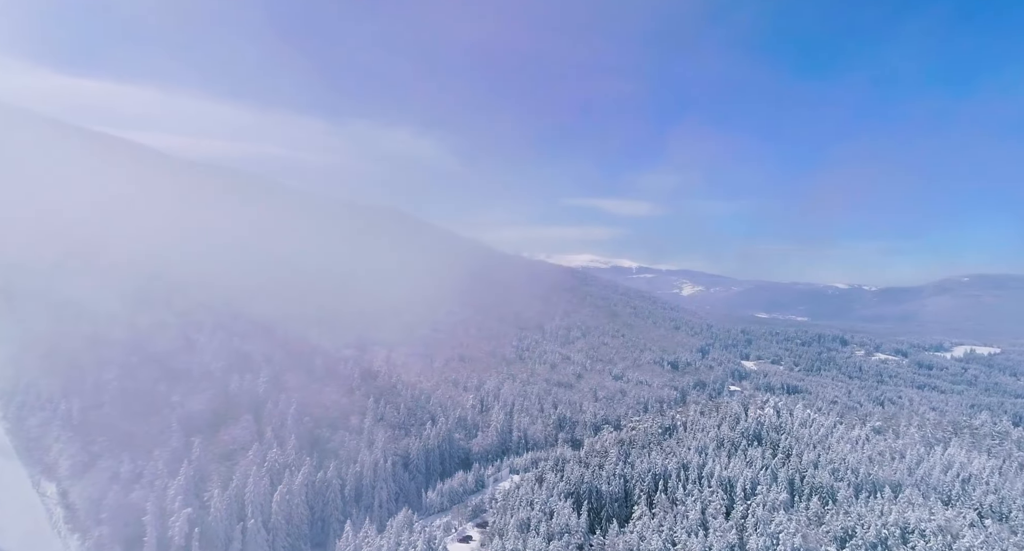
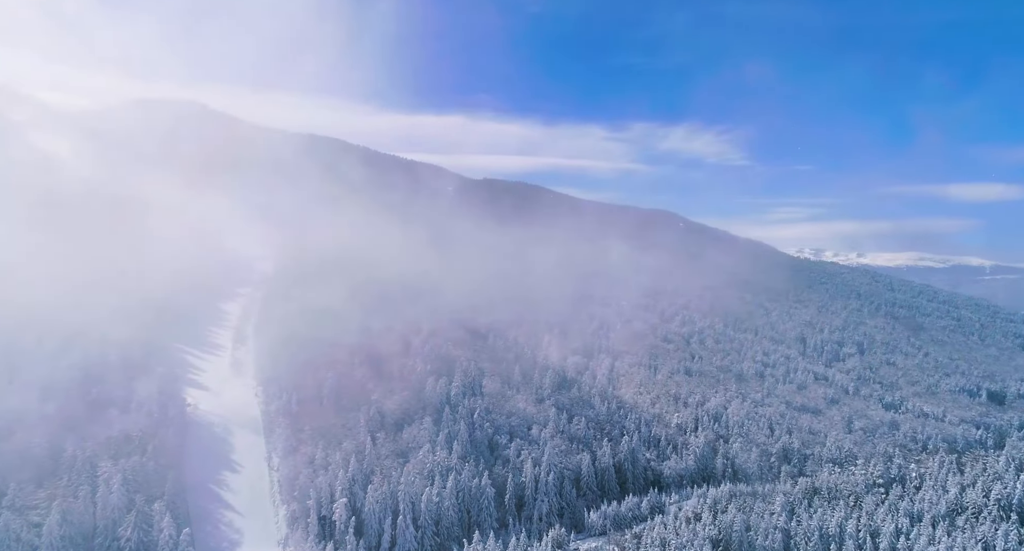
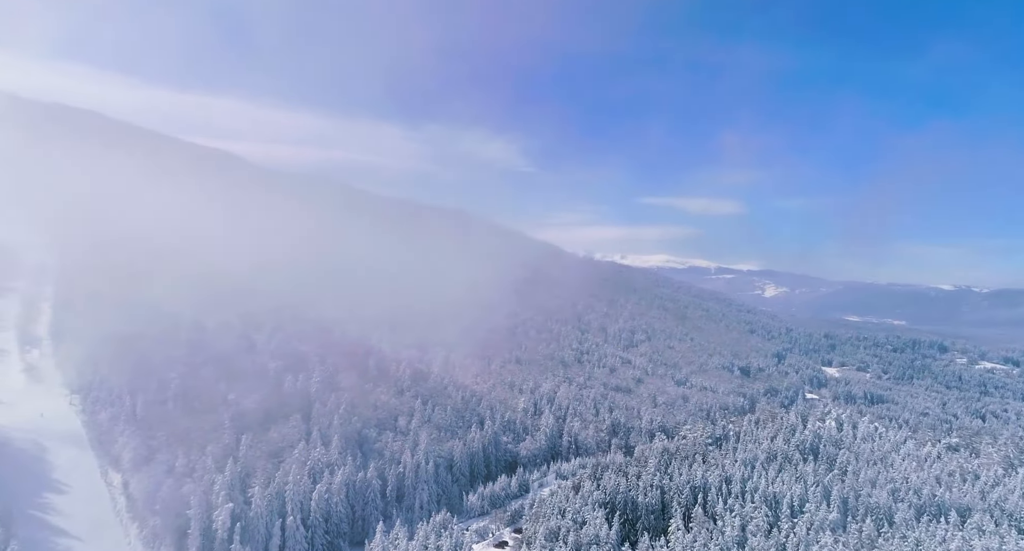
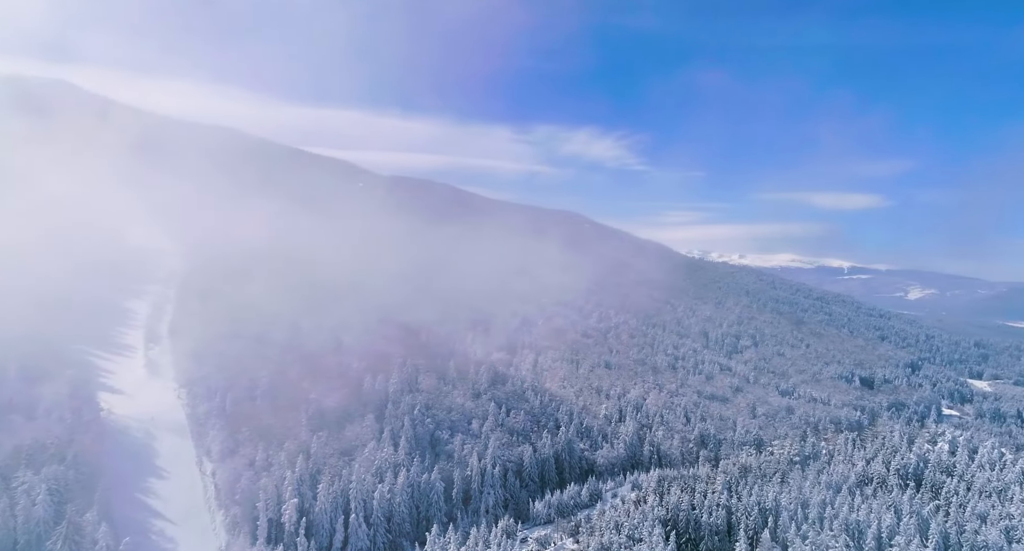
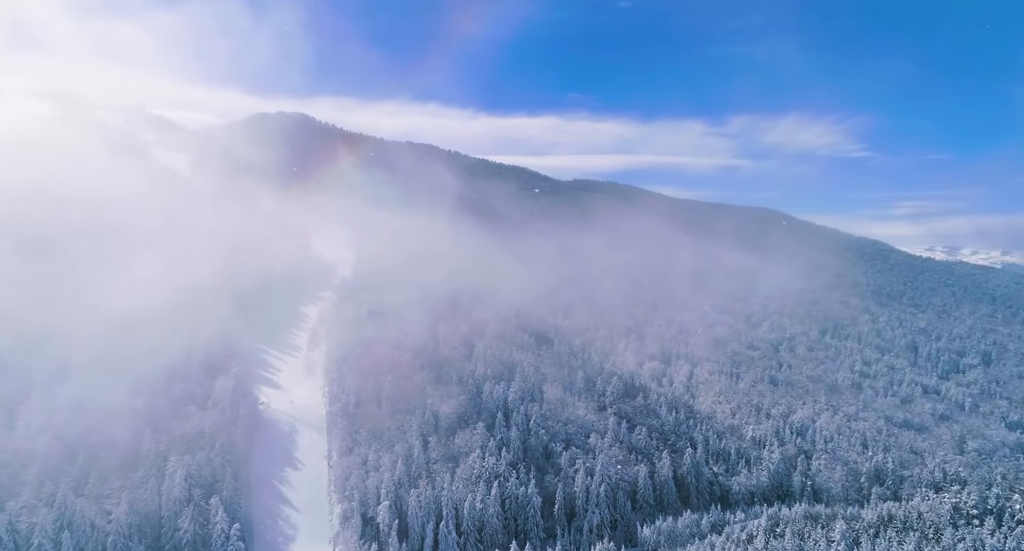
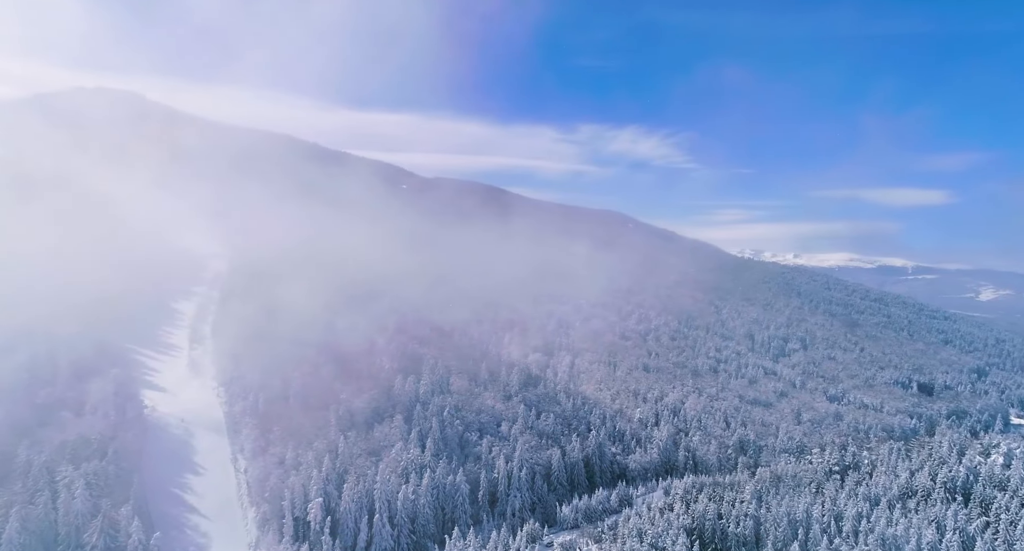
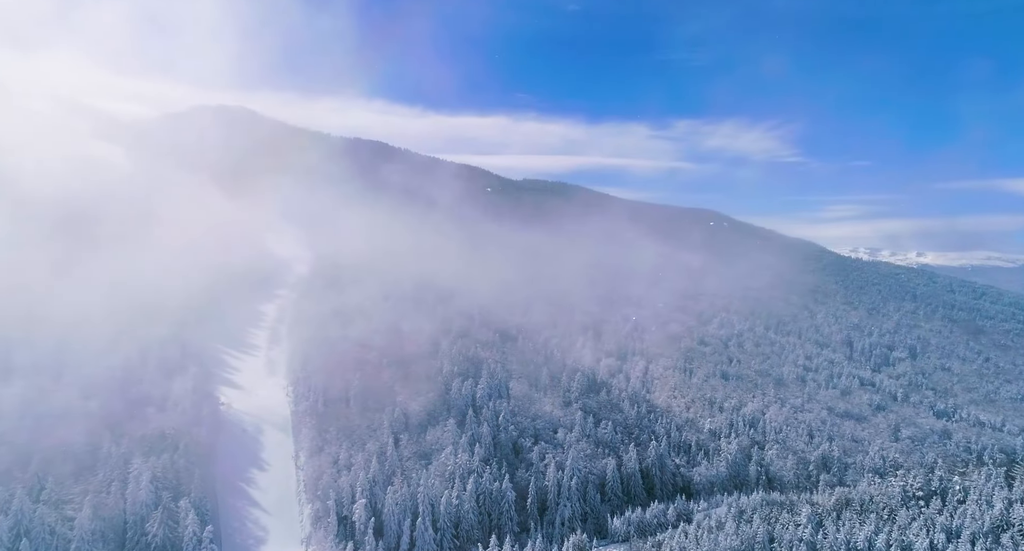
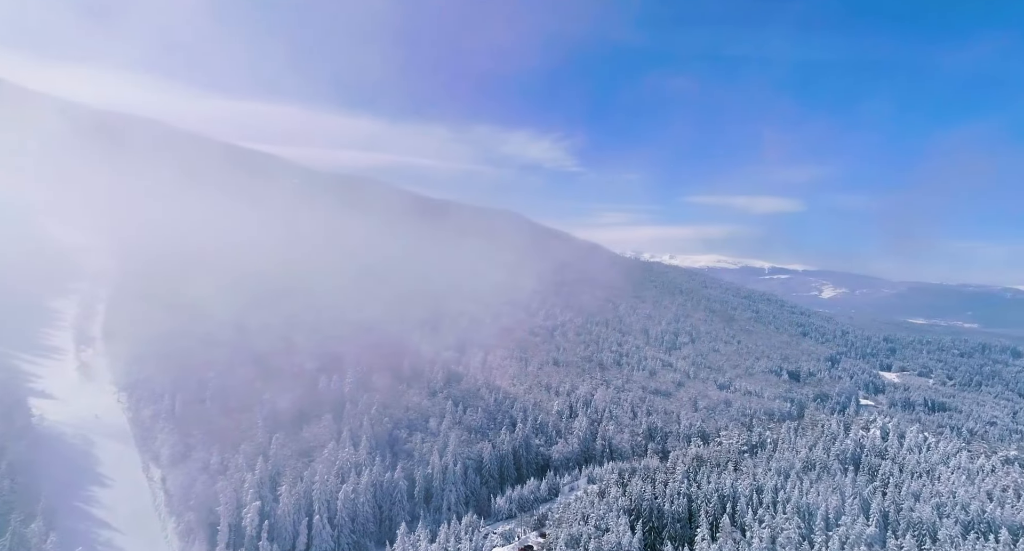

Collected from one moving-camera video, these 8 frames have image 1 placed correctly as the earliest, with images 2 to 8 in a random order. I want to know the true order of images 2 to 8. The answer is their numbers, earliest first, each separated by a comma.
3, 8, 4, 6, 2, 7, 5
